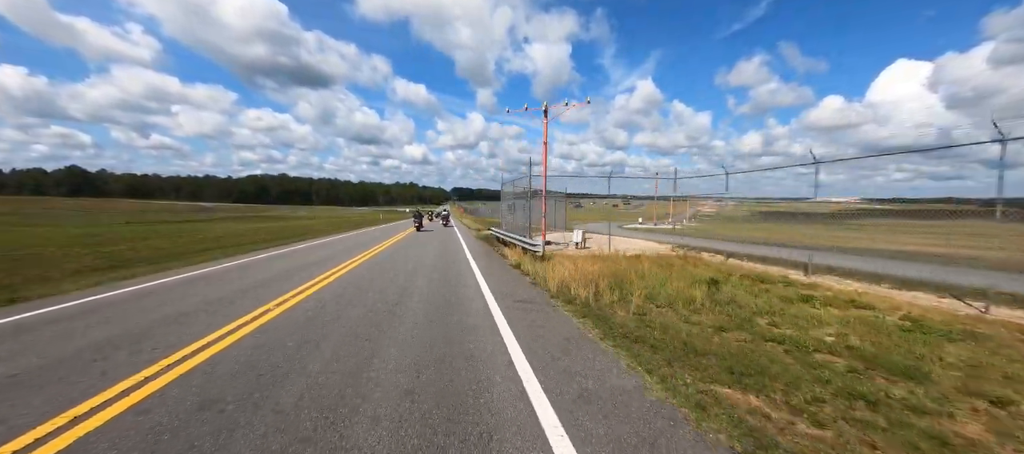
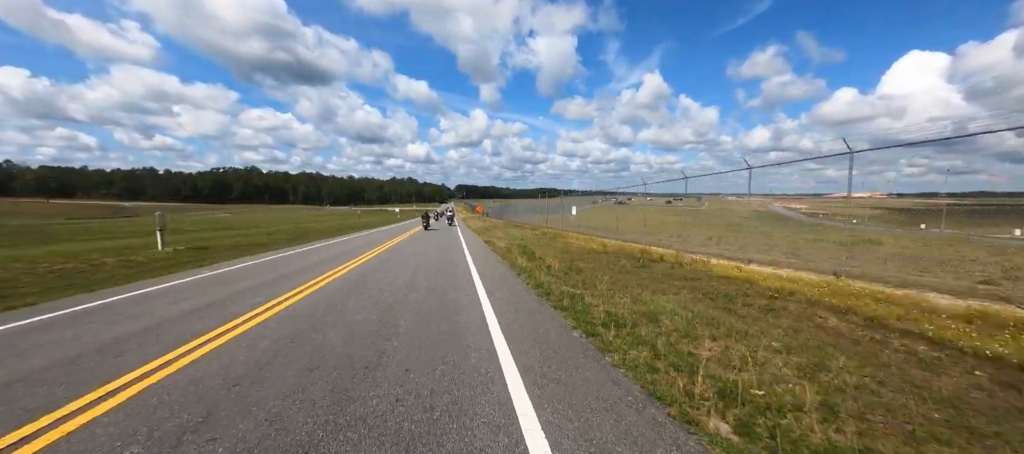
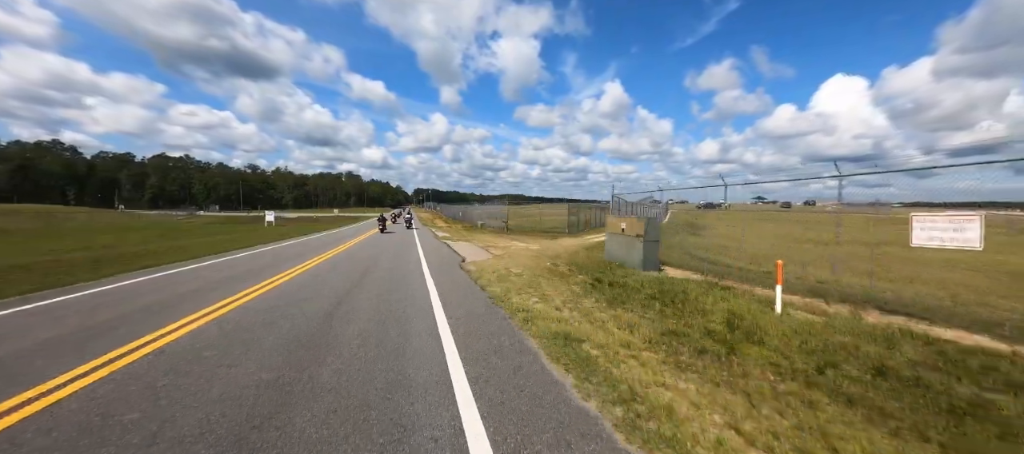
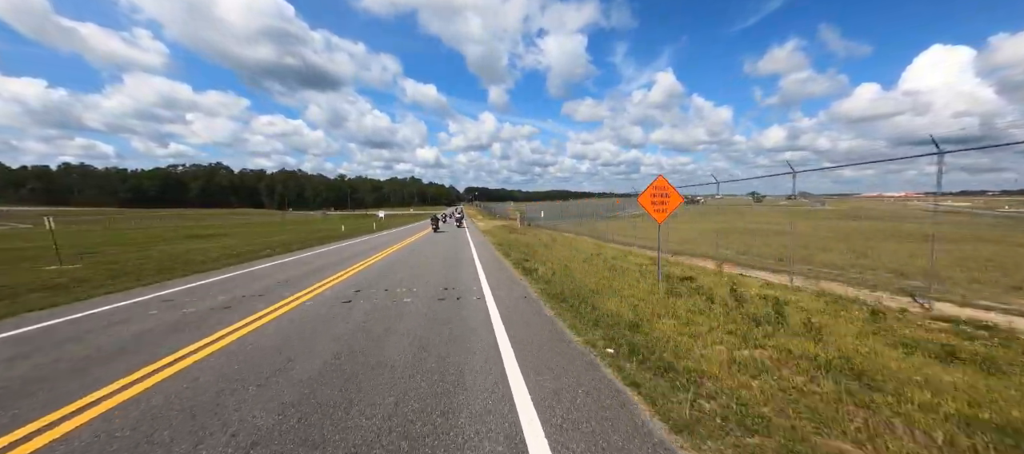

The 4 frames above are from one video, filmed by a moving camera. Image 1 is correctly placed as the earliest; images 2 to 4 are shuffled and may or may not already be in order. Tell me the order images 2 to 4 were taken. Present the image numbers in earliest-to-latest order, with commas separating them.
2, 4, 3
